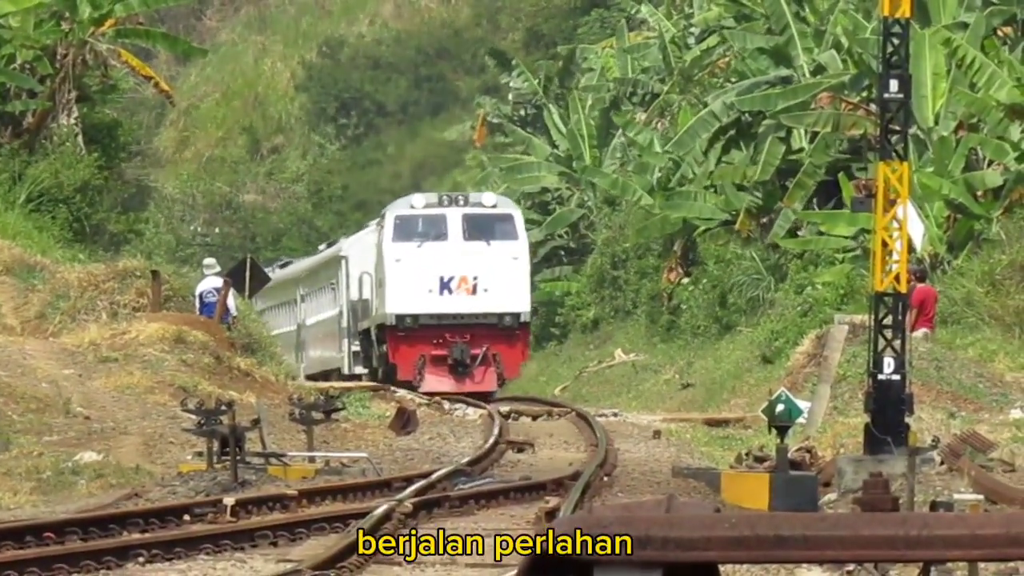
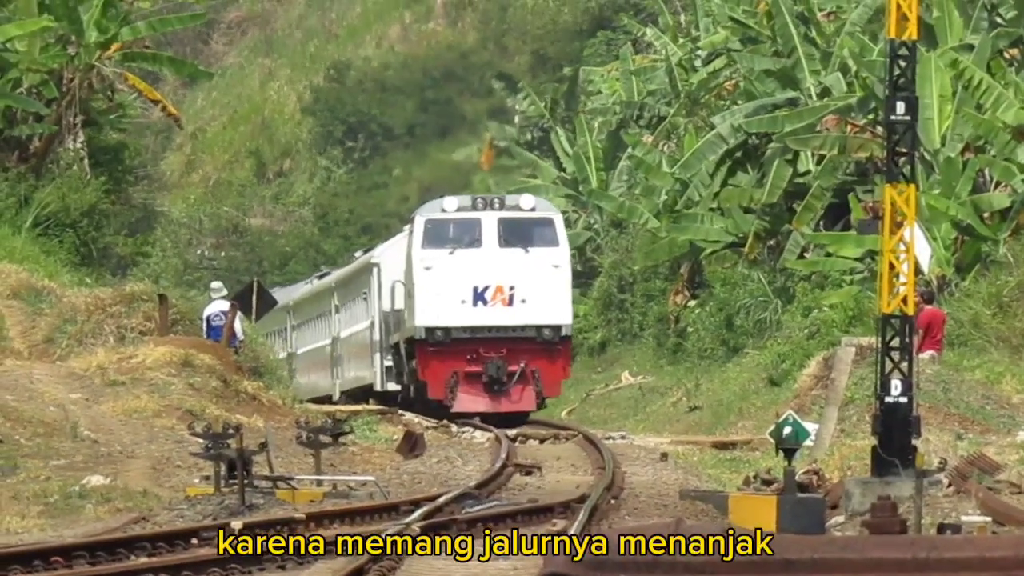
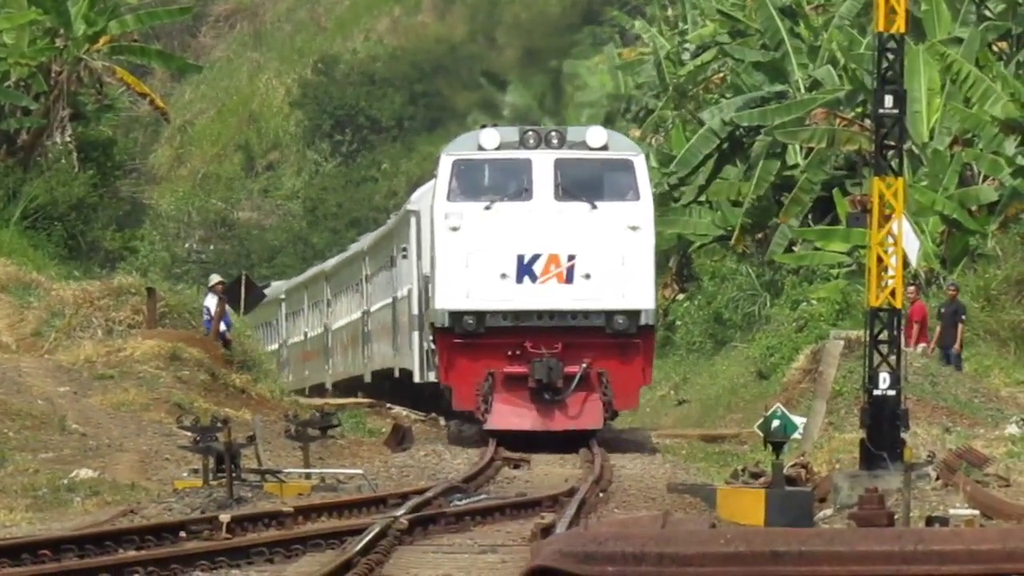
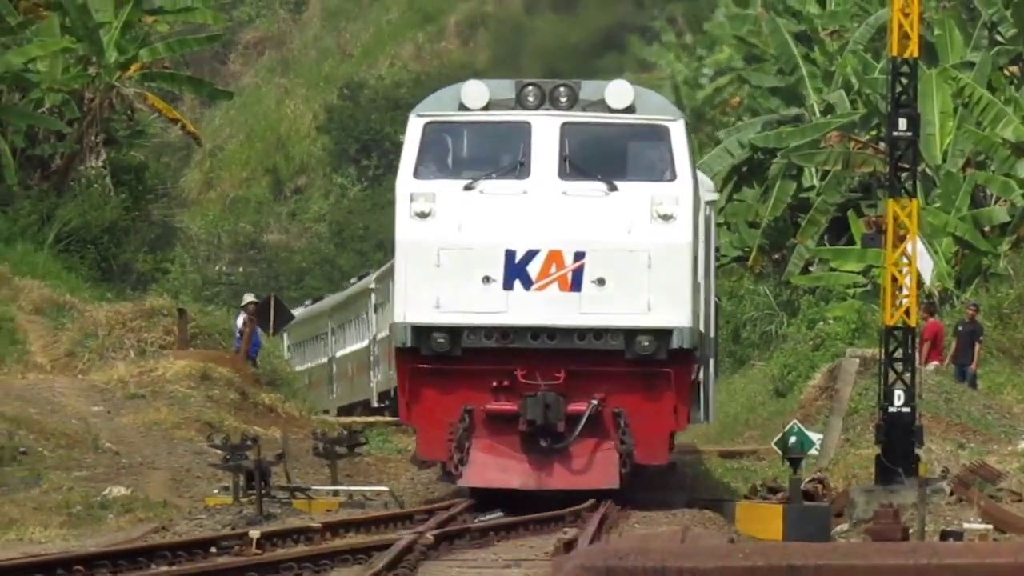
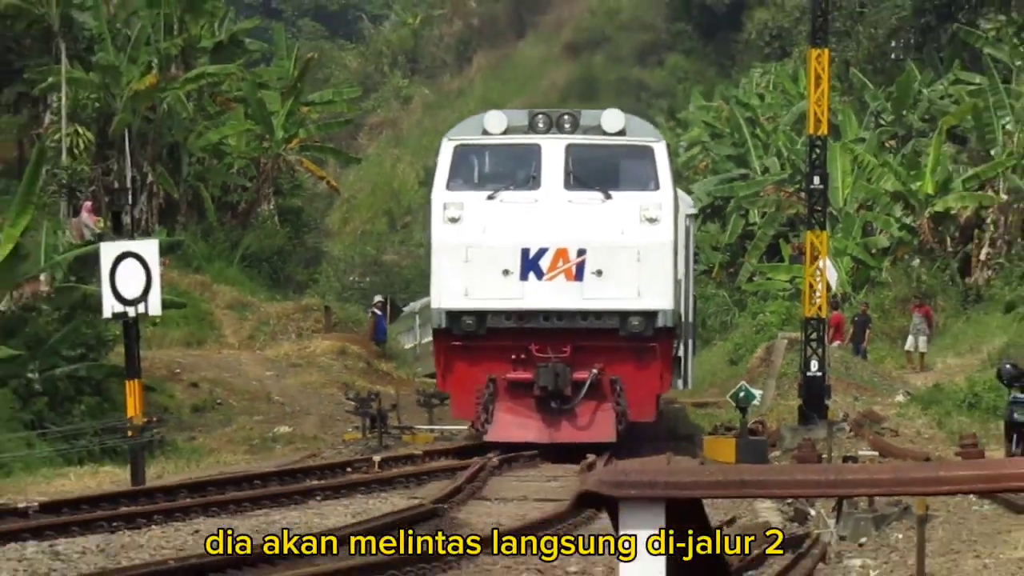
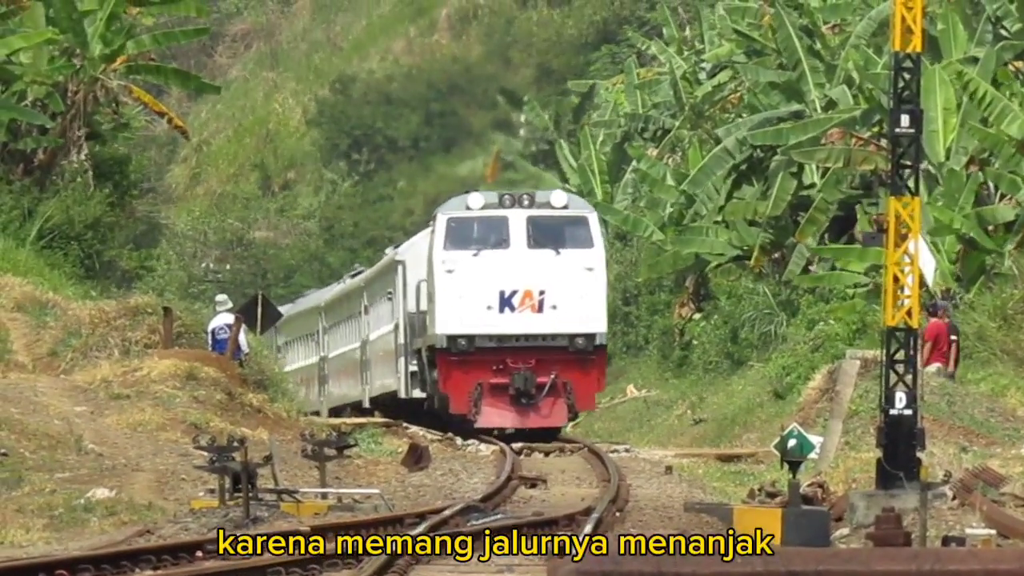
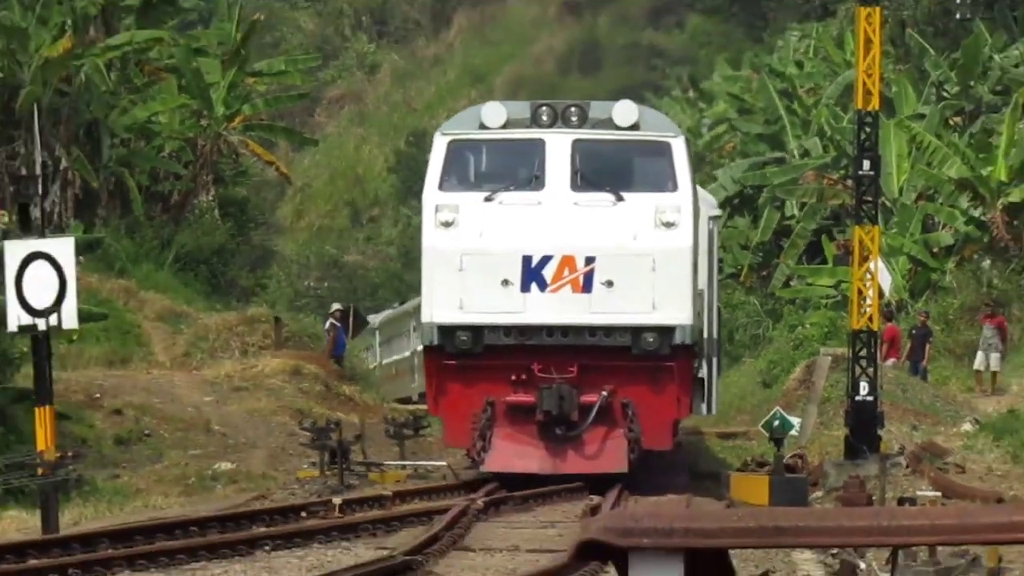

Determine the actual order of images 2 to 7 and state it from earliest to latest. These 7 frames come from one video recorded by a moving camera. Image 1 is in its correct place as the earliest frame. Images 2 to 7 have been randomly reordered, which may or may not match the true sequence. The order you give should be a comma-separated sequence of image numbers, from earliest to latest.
2, 6, 3, 4, 7, 5
